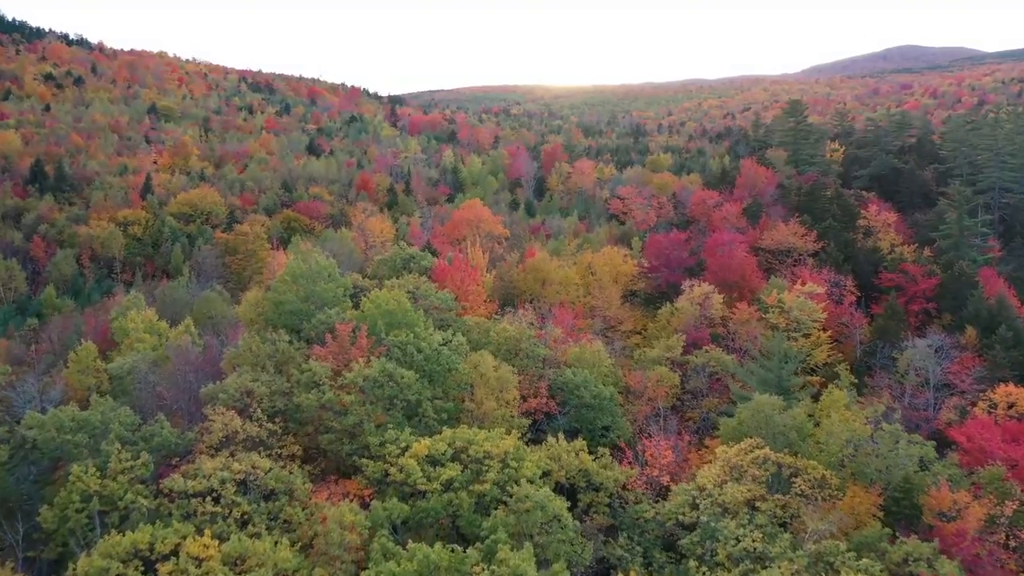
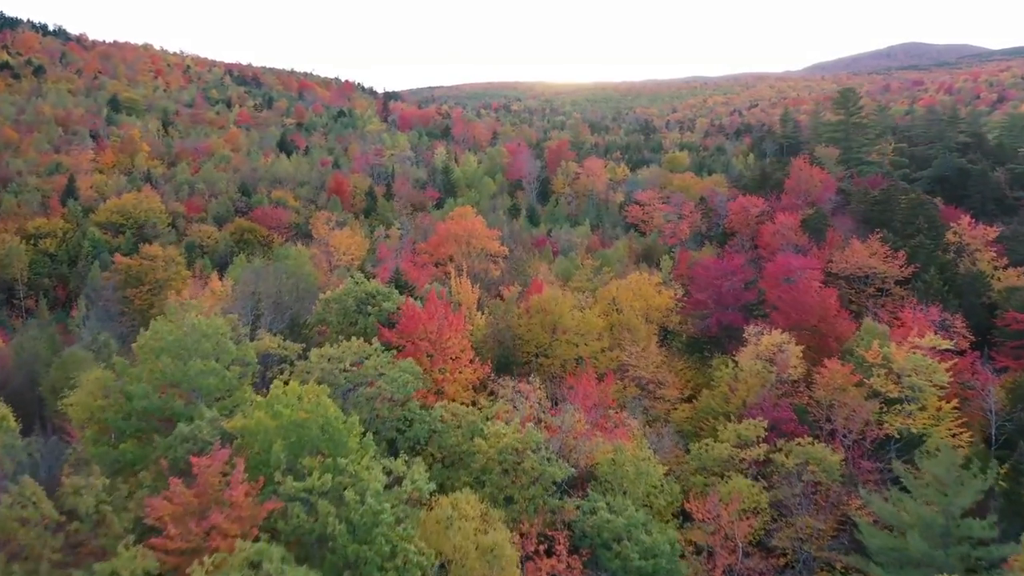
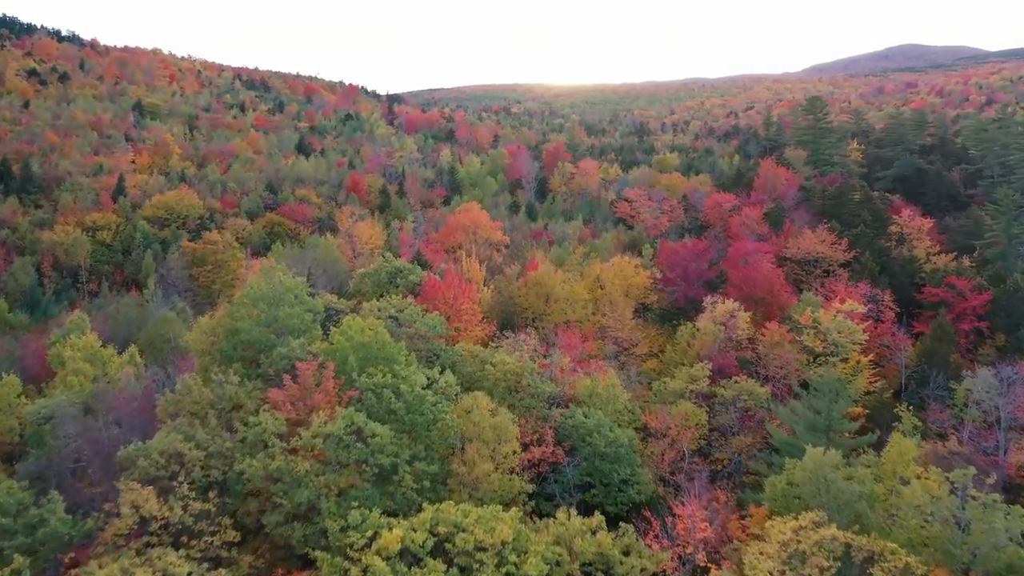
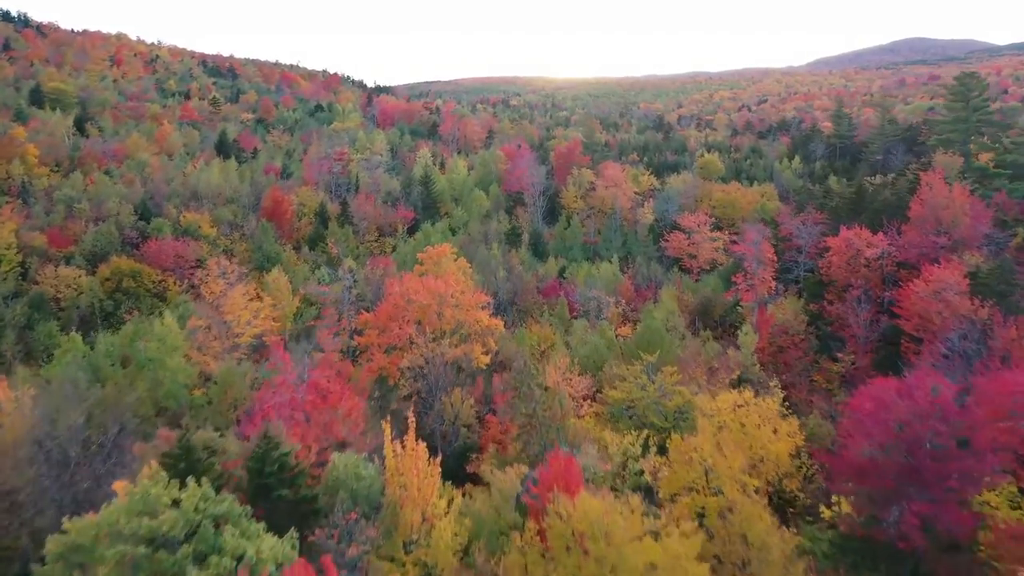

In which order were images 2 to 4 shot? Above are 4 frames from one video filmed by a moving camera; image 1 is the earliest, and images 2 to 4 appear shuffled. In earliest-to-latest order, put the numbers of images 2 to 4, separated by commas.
3, 2, 4
